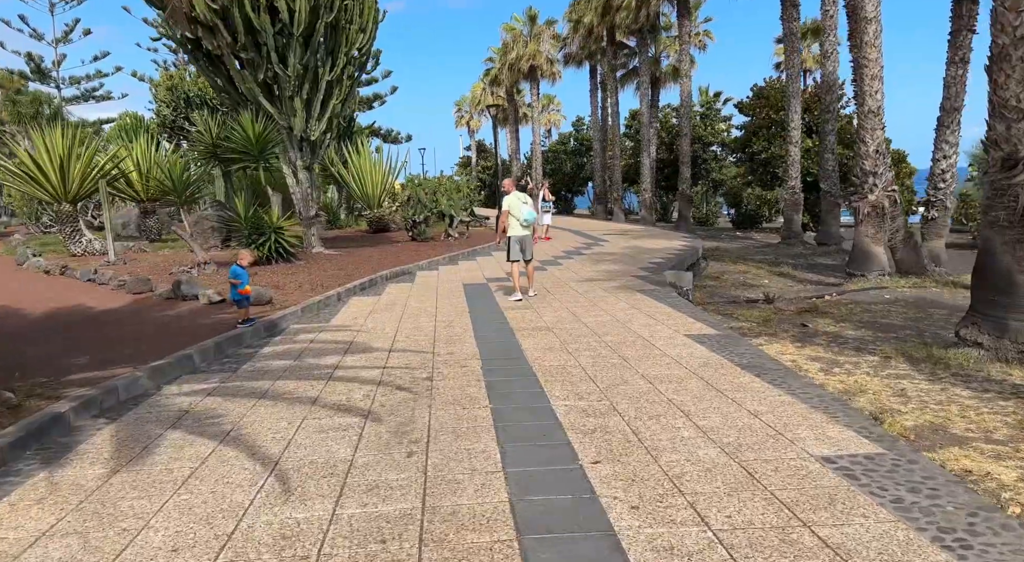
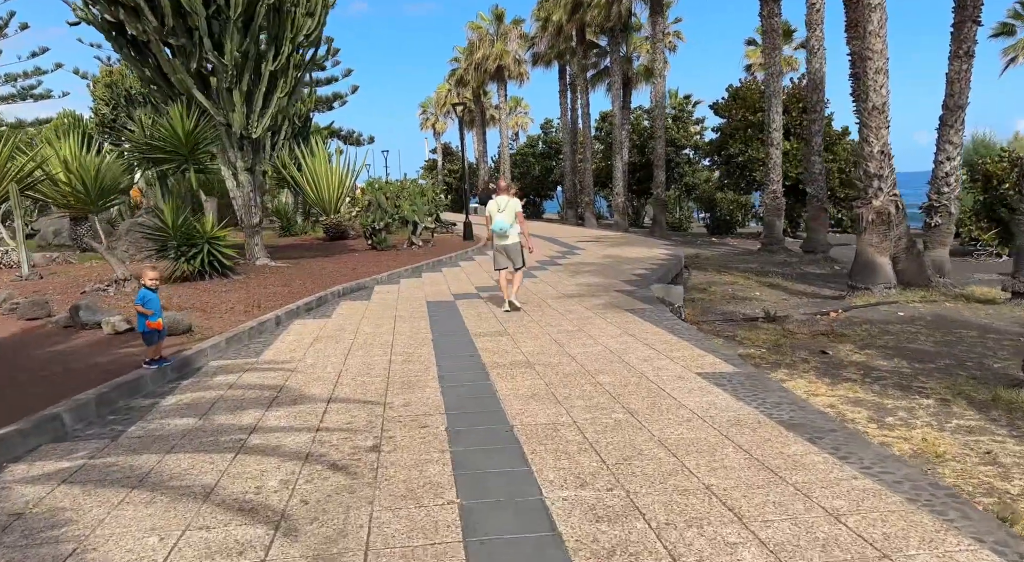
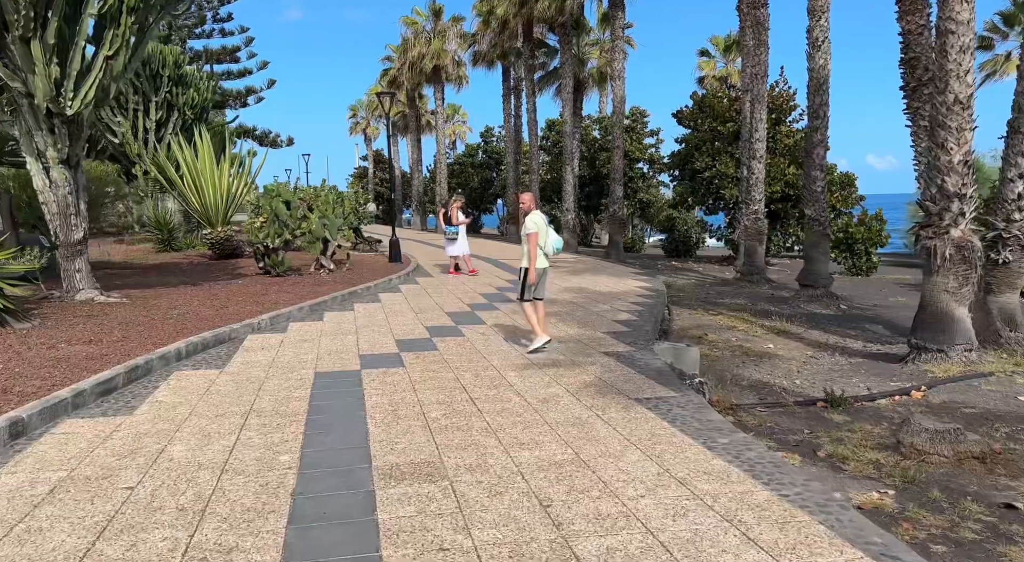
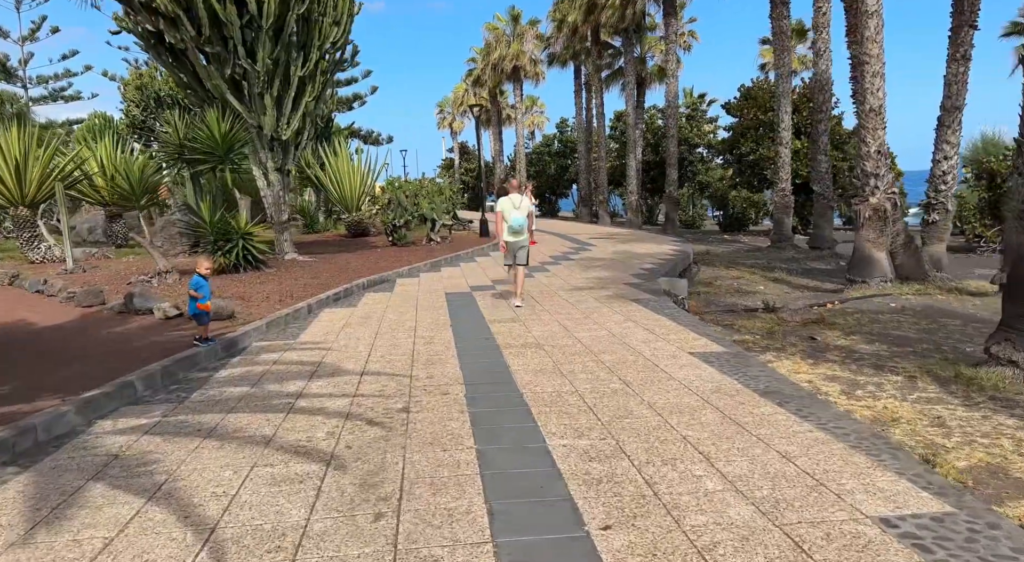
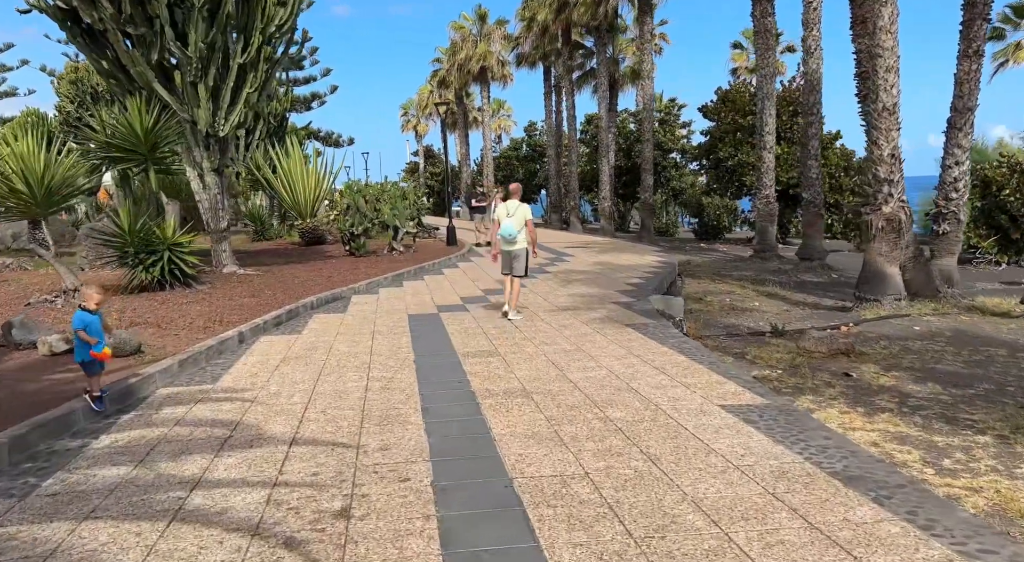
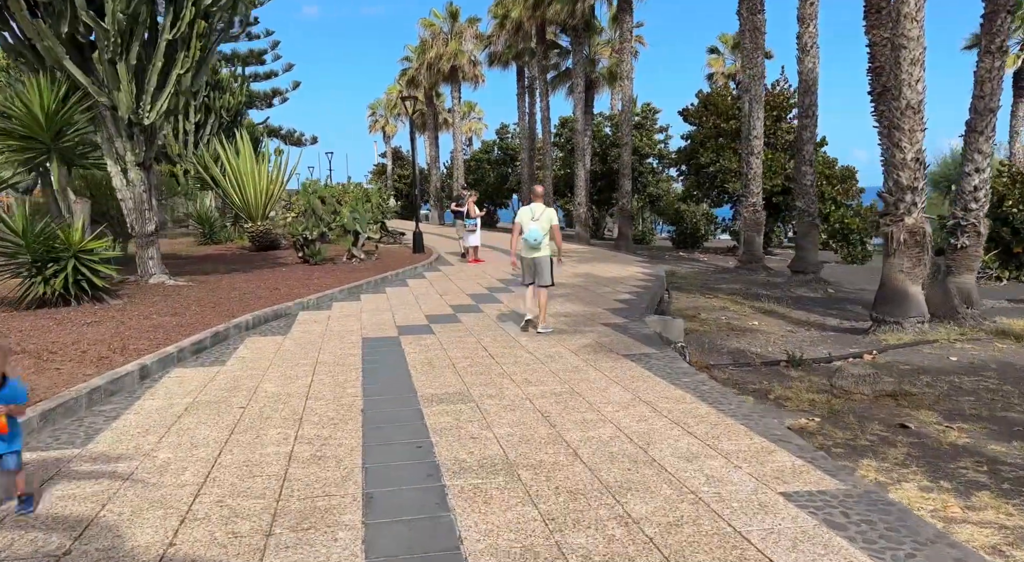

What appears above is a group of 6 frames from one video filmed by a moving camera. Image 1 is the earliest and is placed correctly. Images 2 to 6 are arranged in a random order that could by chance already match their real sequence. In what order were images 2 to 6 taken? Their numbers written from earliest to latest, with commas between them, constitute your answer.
4, 2, 5, 6, 3
